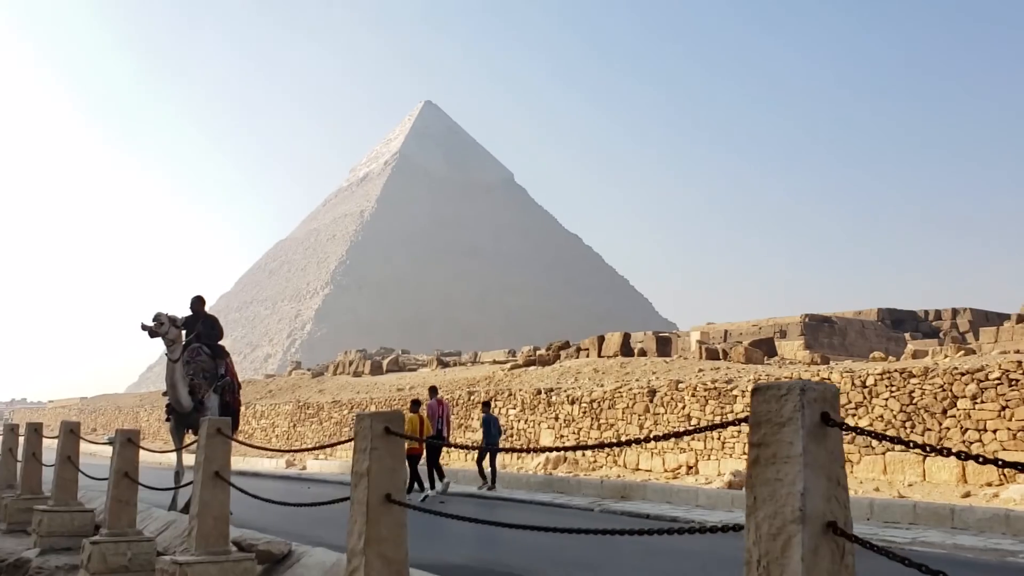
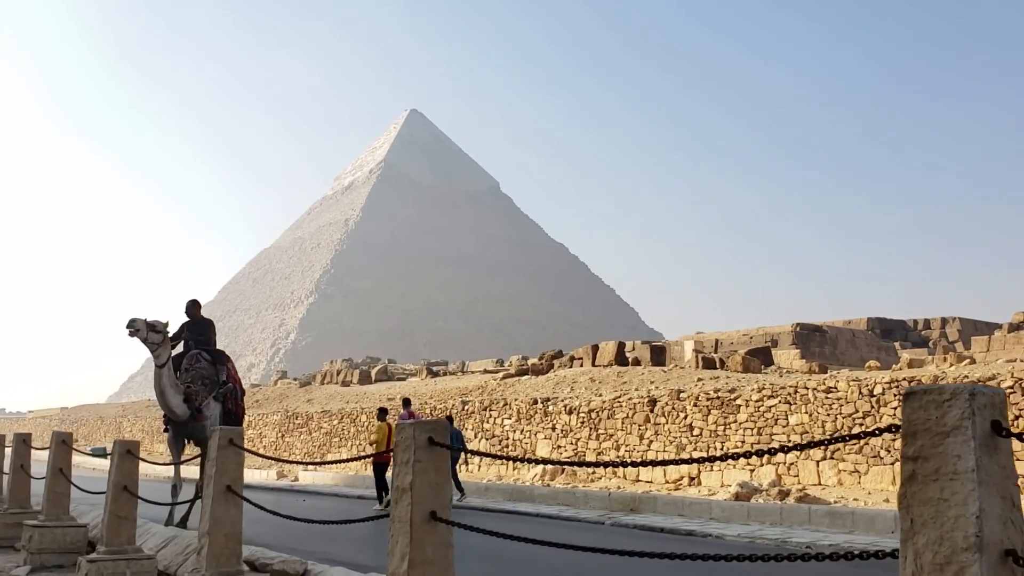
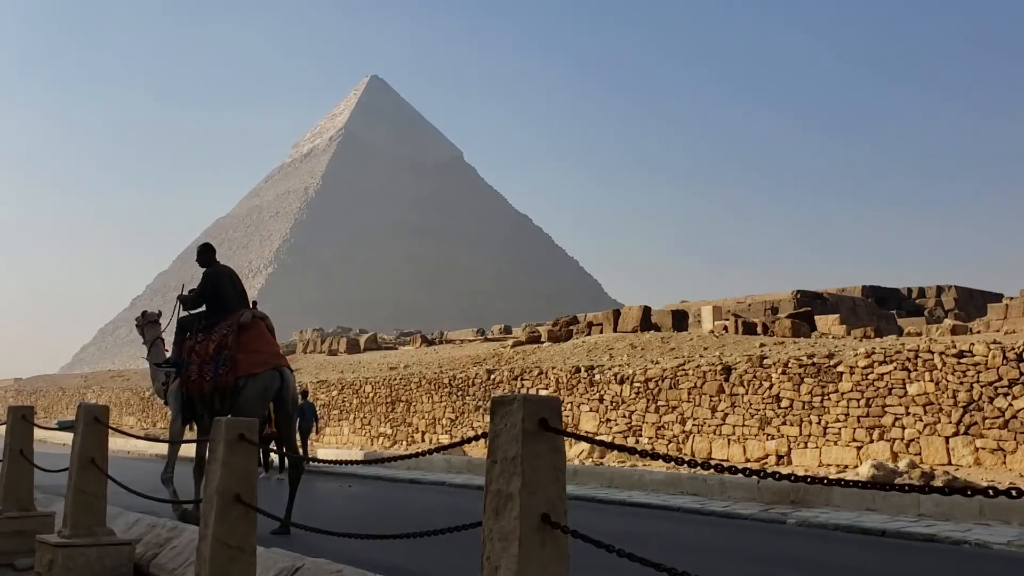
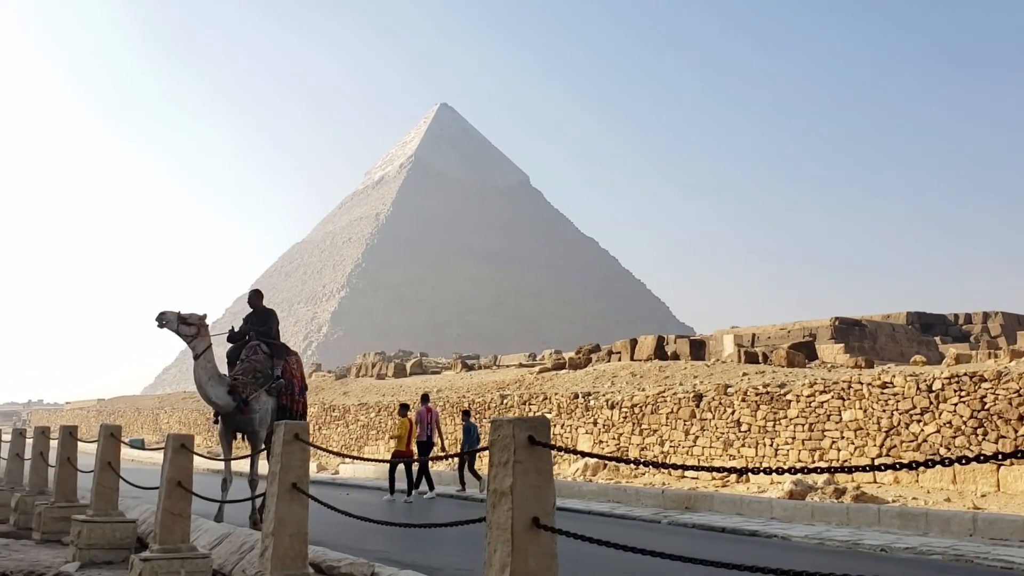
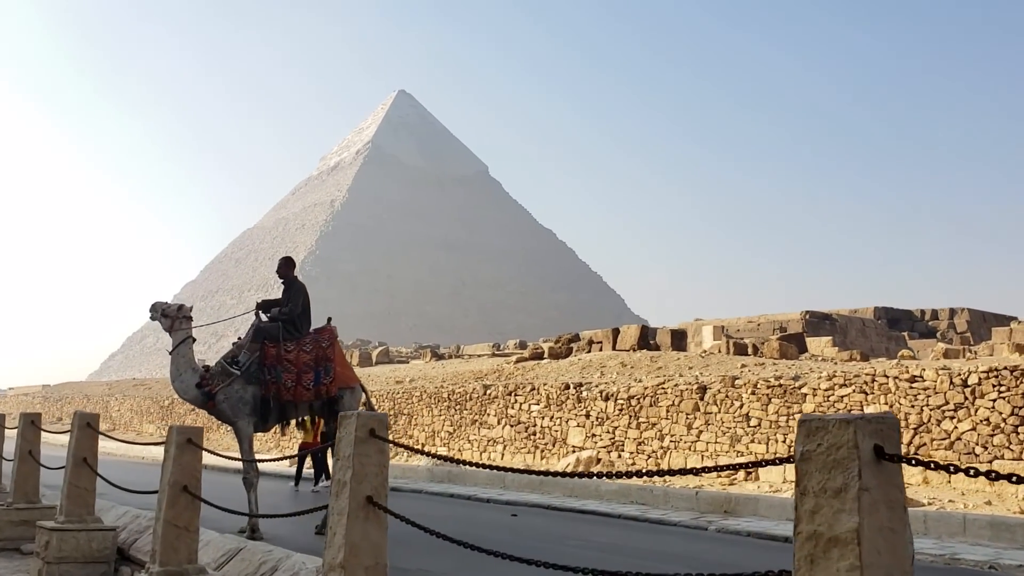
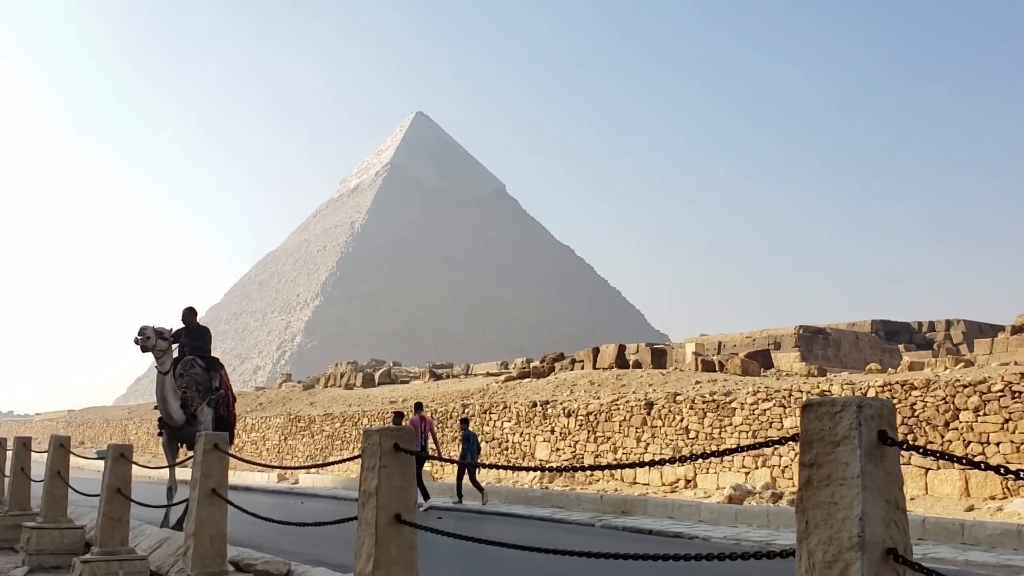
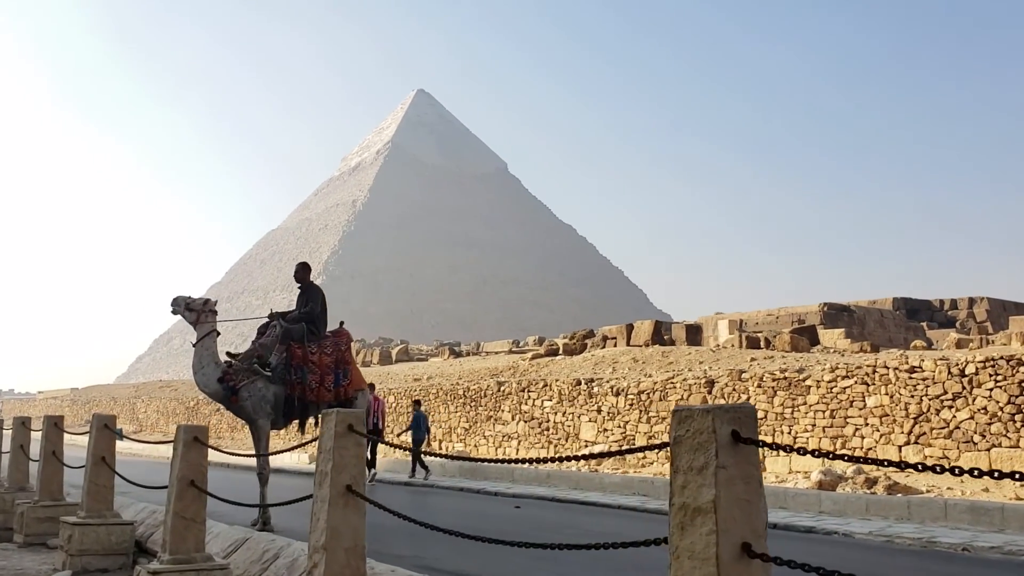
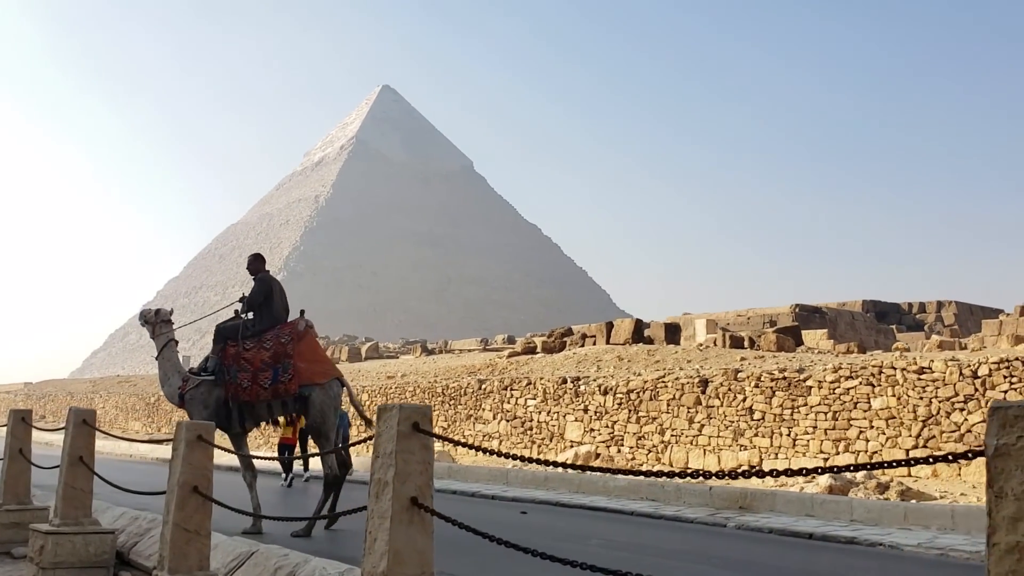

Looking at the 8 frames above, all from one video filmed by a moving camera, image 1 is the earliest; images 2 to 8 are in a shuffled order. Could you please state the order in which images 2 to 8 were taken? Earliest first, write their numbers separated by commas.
6, 2, 4, 7, 5, 8, 3
